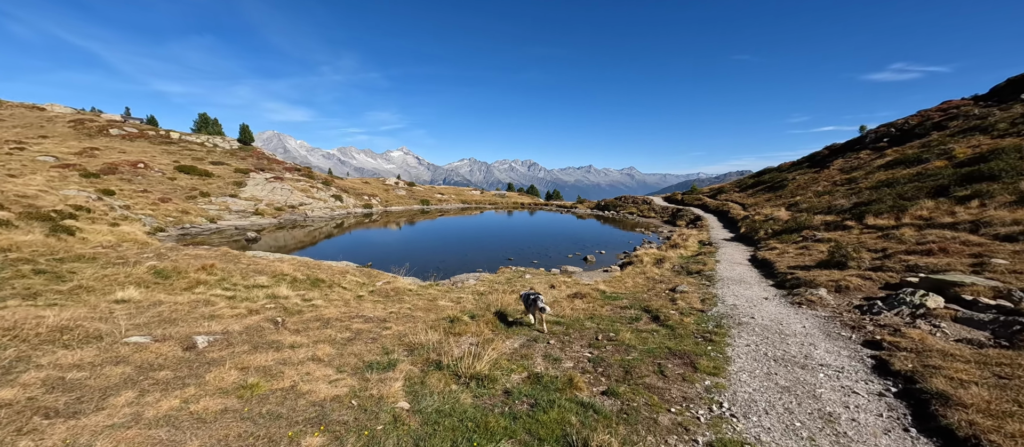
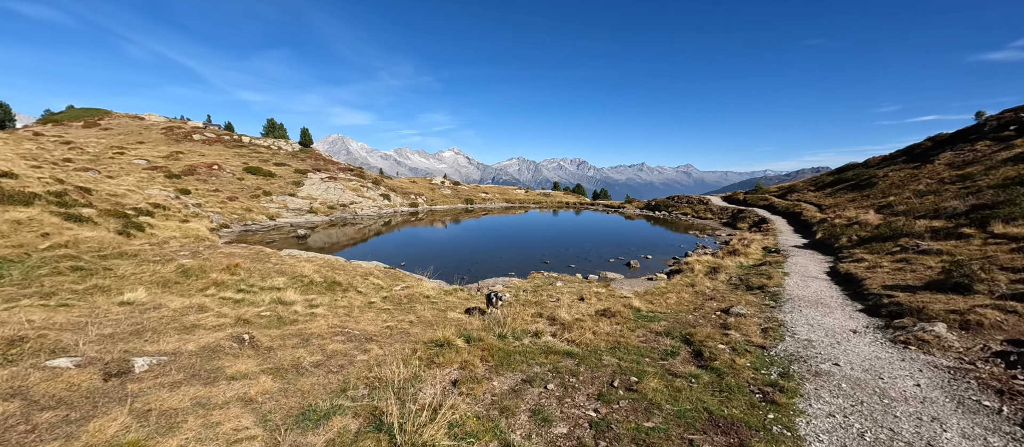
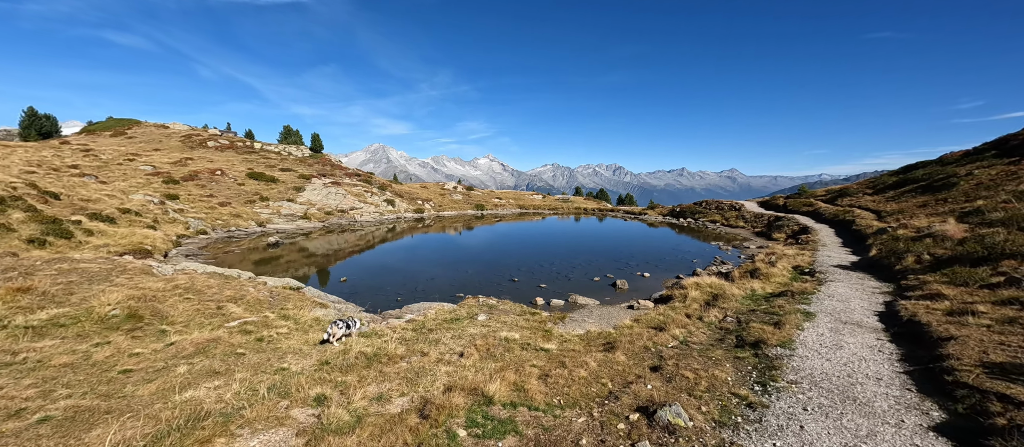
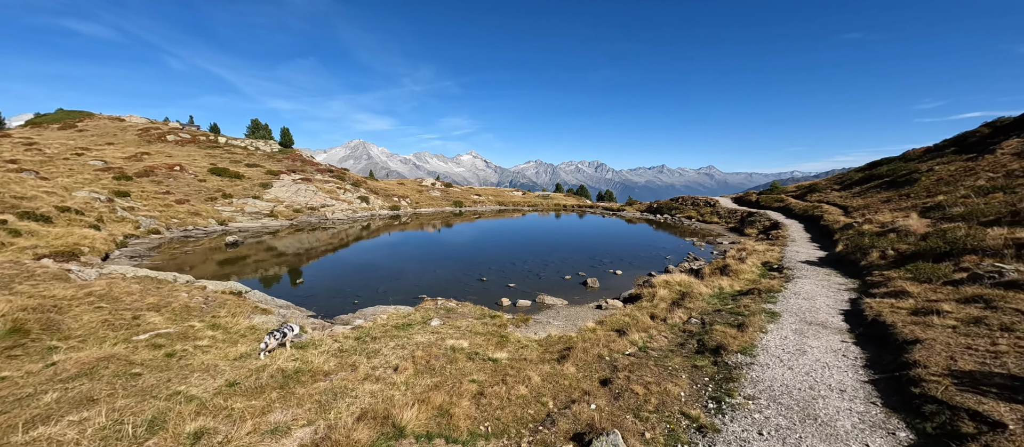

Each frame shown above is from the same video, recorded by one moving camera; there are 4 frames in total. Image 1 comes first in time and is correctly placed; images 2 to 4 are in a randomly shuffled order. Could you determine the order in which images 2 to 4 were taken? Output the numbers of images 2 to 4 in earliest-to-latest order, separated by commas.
2, 3, 4
